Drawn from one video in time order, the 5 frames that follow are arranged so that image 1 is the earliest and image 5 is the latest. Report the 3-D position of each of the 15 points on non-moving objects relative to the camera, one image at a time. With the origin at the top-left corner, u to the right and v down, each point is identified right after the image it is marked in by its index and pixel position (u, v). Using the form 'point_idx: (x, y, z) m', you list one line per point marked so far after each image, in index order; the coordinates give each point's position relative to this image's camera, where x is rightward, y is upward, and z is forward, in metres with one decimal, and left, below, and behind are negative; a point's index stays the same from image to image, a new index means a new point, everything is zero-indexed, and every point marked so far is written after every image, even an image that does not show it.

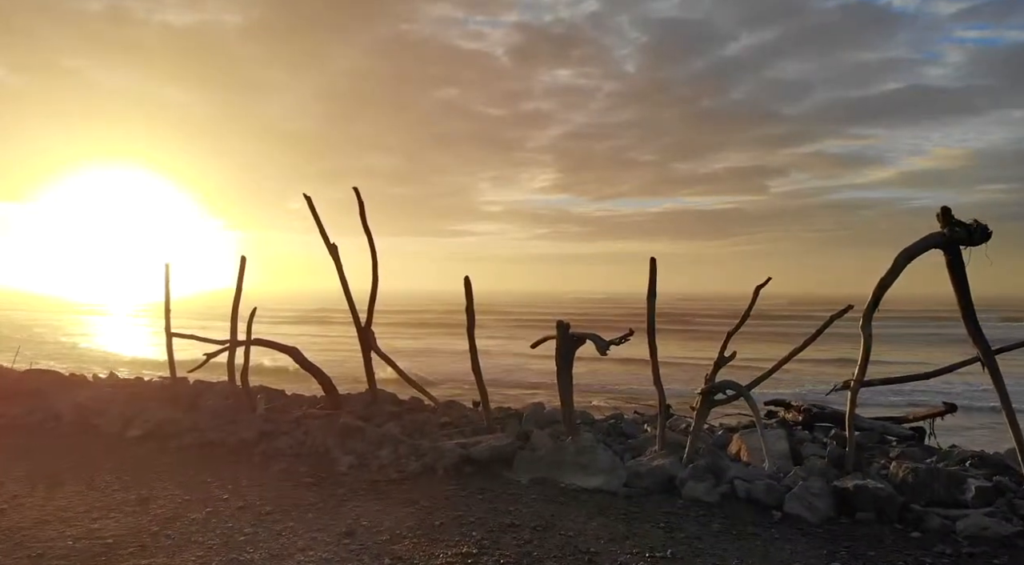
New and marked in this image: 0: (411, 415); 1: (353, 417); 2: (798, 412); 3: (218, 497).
0: (-1.2, -1.6, +9.8) m
1: (-1.9, -1.6, +9.6) m
2: (+3.7, -1.7, +10.8) m
3: (-2.5, -1.8, +7.1) m
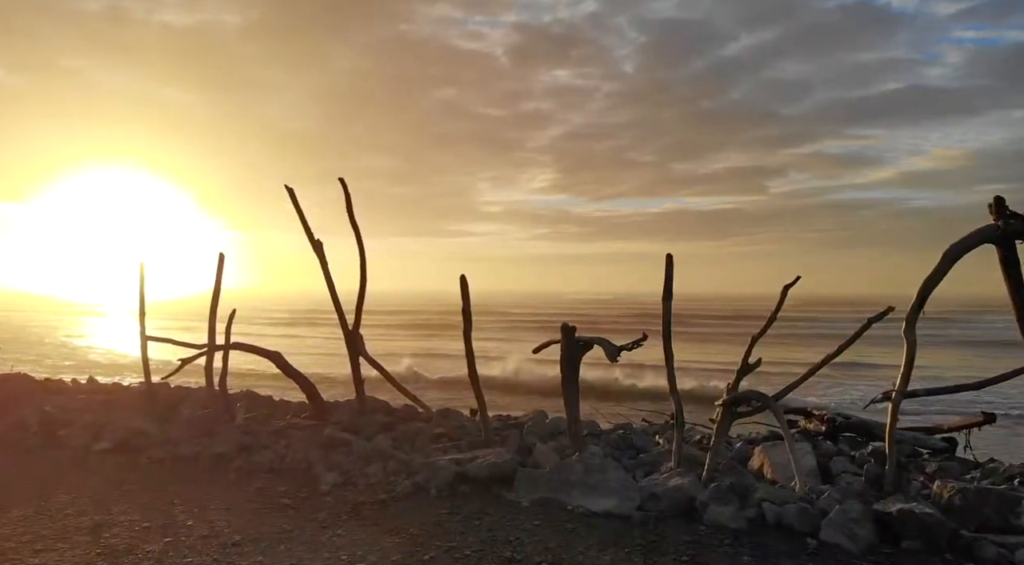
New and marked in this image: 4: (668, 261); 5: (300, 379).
0: (-1.2, -1.6, +9.0) m
1: (-1.8, -1.6, +8.8) m
2: (+3.8, -1.7, +10.0) m
3: (-2.5, -1.8, +6.3) m
4: (+1.4, +0.2, +7.2) m
5: (-2.4, -1.1, +9.5) m
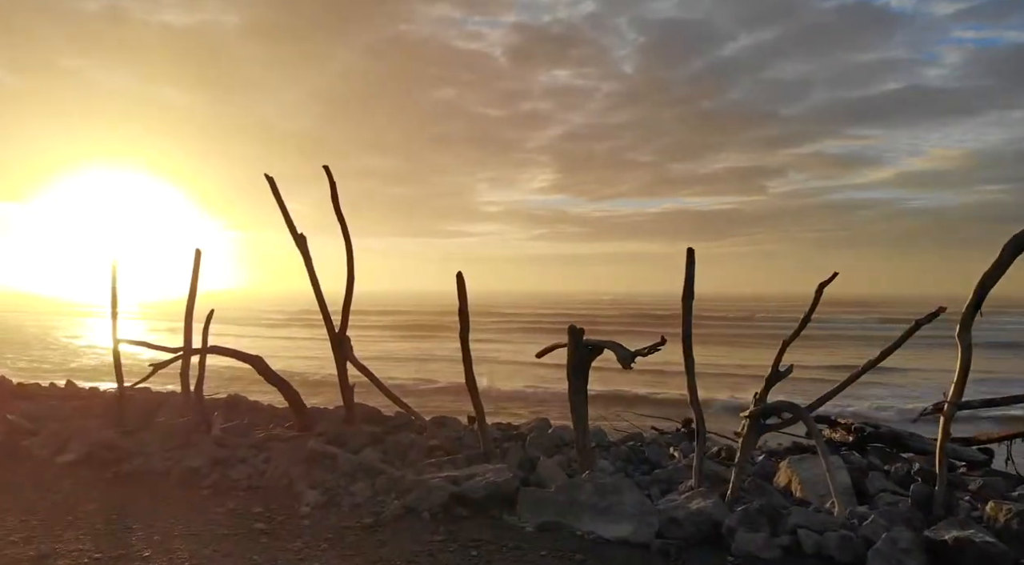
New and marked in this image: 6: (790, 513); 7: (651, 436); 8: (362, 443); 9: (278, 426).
0: (-1.2, -1.5, +8.2) m
1: (-1.8, -1.5, +8.0) m
2: (+3.8, -1.7, +9.2) m
3: (-2.5, -1.8, +5.5) m
4: (+1.4, +0.2, +6.4) m
5: (-2.4, -1.1, +8.7) m
6: (+2.0, -1.7, +6.0) m
7: (+1.6, -1.8, +9.5) m
8: (-1.5, -1.6, +8.0) m
9: (-2.5, -1.6, +8.9) m
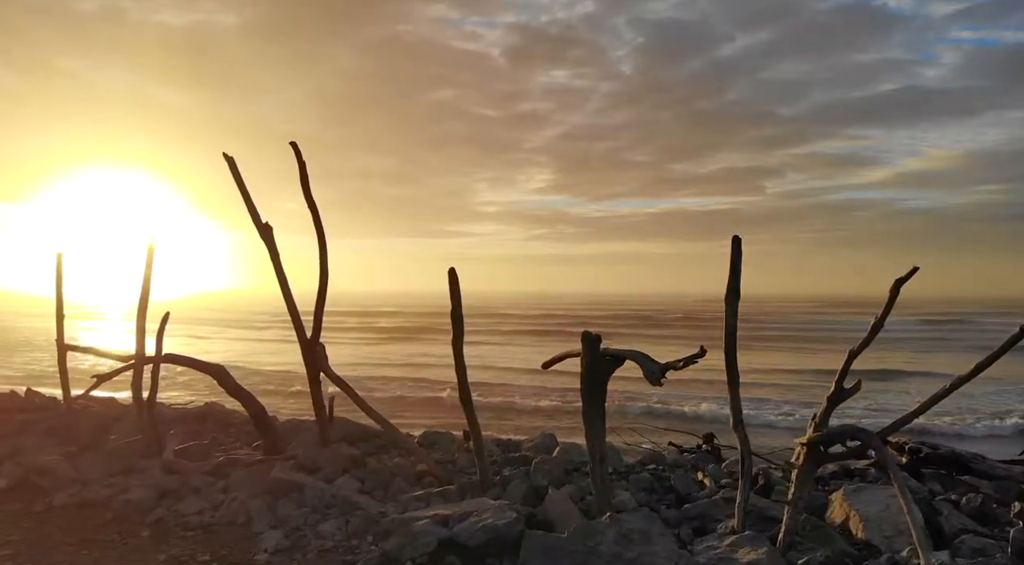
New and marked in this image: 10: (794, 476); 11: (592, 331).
0: (-1.2, -1.5, +7.0) m
1: (-1.8, -1.5, +6.8) m
2: (+3.8, -1.7, +8.1) m
3: (-2.5, -1.8, +4.3) m
4: (+1.4, +0.2, +5.2) m
5: (-2.4, -1.1, +7.5) m
6: (+2.0, -1.7, +4.8) m
7: (+1.6, -1.7, +8.3) m
8: (-1.4, -1.5, +6.8) m
9: (-2.5, -1.5, +7.7) m
10: (+1.8, -1.3, +5.4) m
11: (+0.6, -0.3, +5.8) m
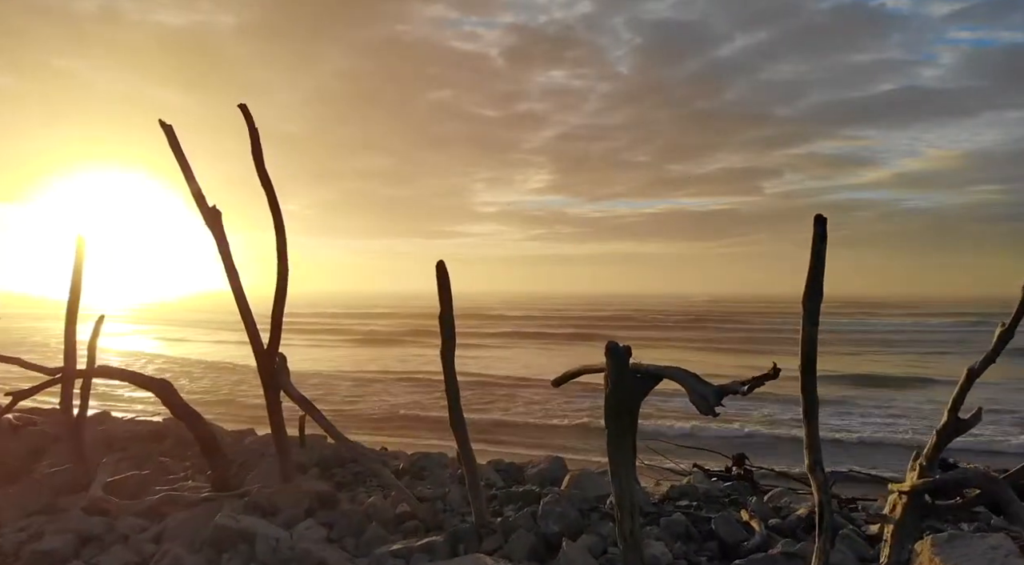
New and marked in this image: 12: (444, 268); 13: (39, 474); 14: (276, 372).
0: (-1.1, -1.5, +5.7) m
1: (-1.8, -1.5, +5.5) m
2: (+3.8, -1.6, +6.8) m
3: (-2.5, -1.8, +3.0) m
4: (+1.4, +0.2, +3.9) m
5: (-2.4, -1.1, +6.2) m
6: (+2.1, -1.6, +3.5) m
7: (+1.6, -1.7, +7.0) m
8: (-1.4, -1.5, +5.5) m
9: (-2.5, -1.5, +6.4) m
10: (+1.9, -1.2, +4.1) m
11: (+0.6, -0.3, +4.5) m
12: (-0.5, +0.1, +5.5) m
13: (-3.9, -1.6, +6.8) m
14: (-1.7, -0.6, +5.9) m
